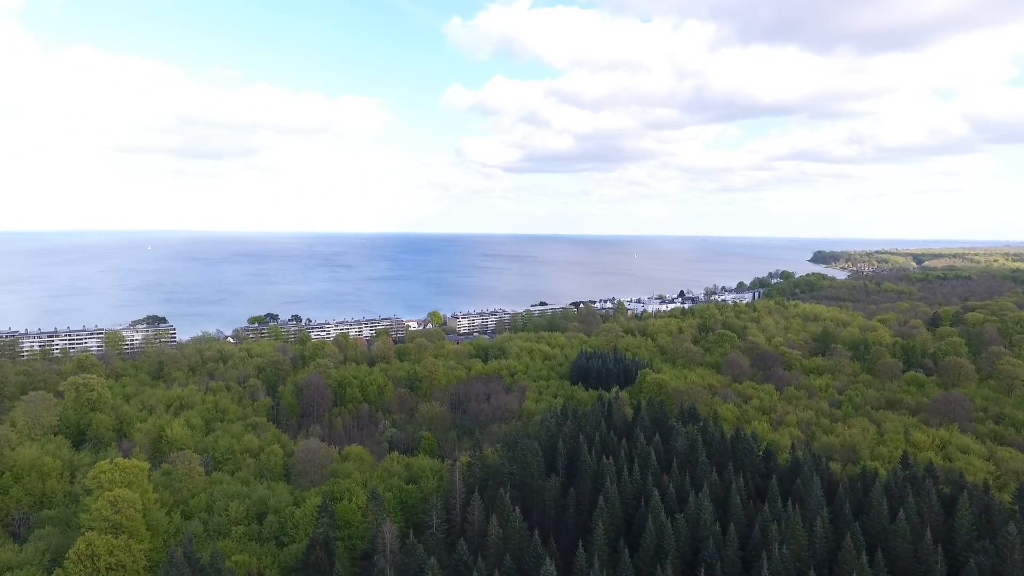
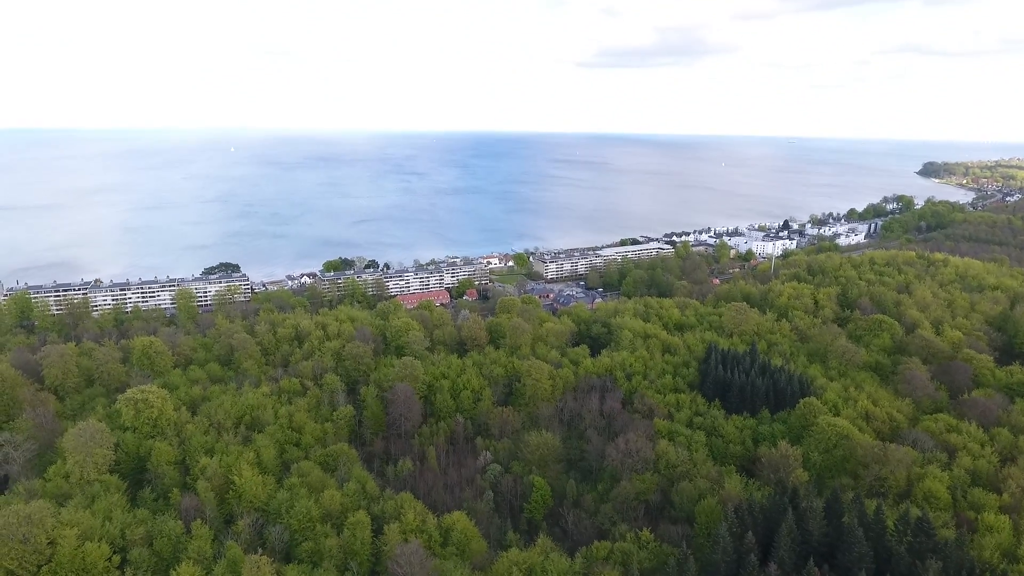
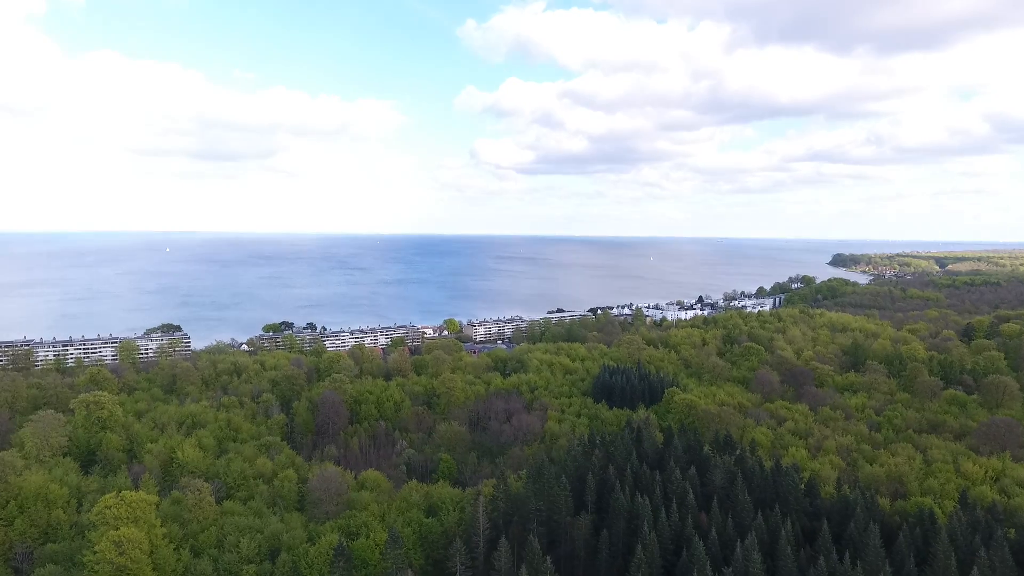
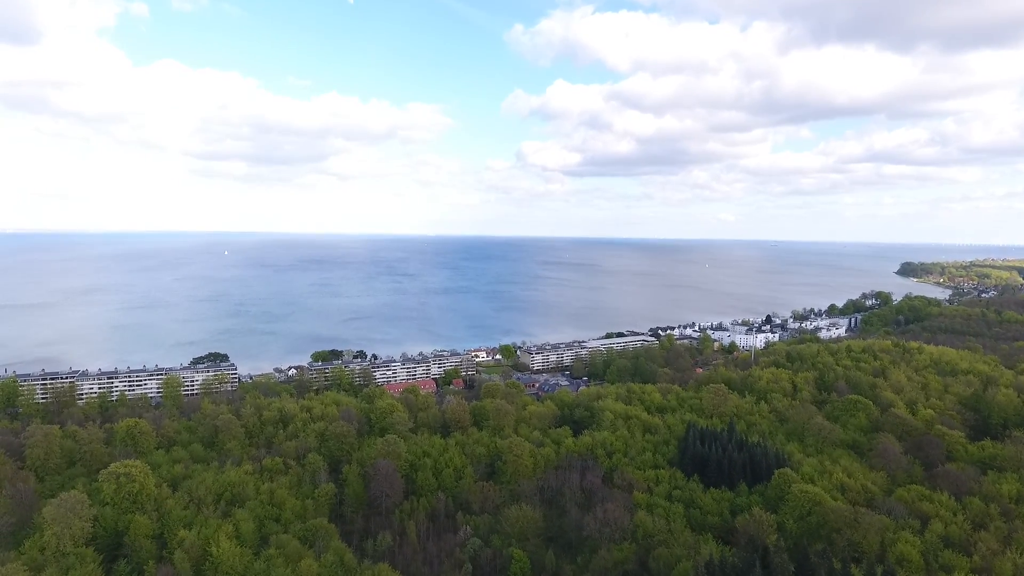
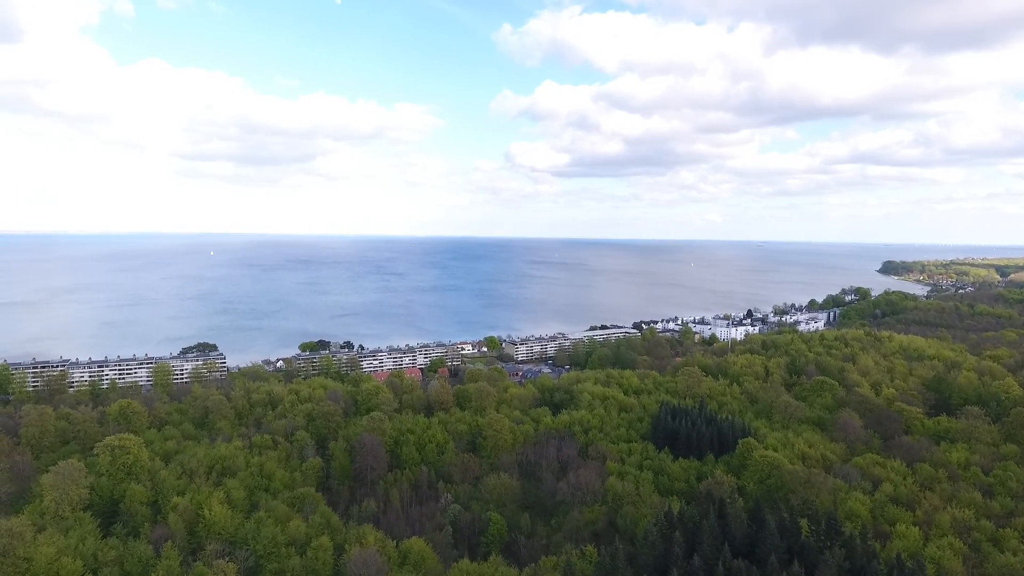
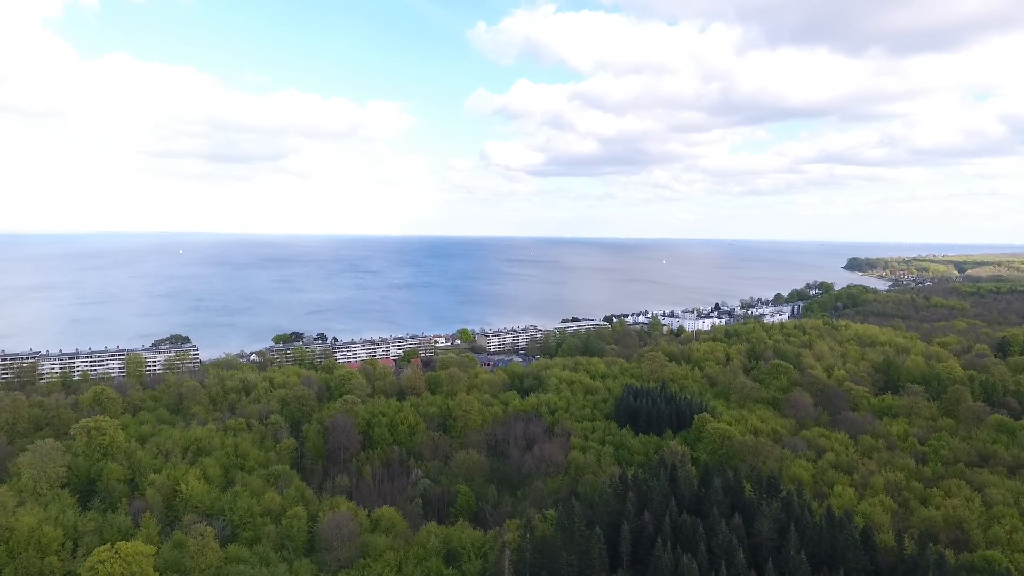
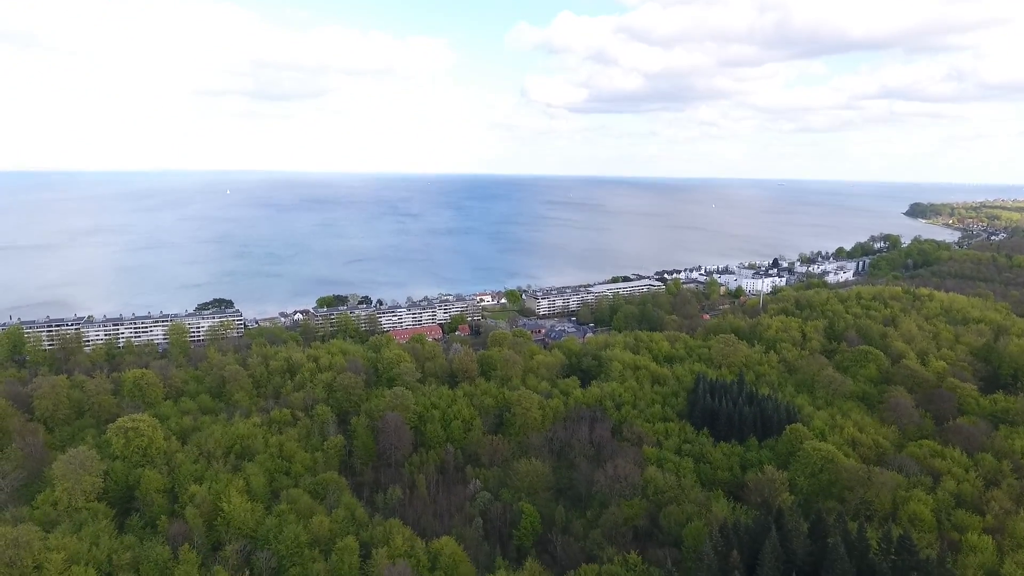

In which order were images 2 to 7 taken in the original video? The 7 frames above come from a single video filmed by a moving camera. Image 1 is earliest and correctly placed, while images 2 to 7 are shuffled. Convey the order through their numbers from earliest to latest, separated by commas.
3, 6, 5, 4, 7, 2
